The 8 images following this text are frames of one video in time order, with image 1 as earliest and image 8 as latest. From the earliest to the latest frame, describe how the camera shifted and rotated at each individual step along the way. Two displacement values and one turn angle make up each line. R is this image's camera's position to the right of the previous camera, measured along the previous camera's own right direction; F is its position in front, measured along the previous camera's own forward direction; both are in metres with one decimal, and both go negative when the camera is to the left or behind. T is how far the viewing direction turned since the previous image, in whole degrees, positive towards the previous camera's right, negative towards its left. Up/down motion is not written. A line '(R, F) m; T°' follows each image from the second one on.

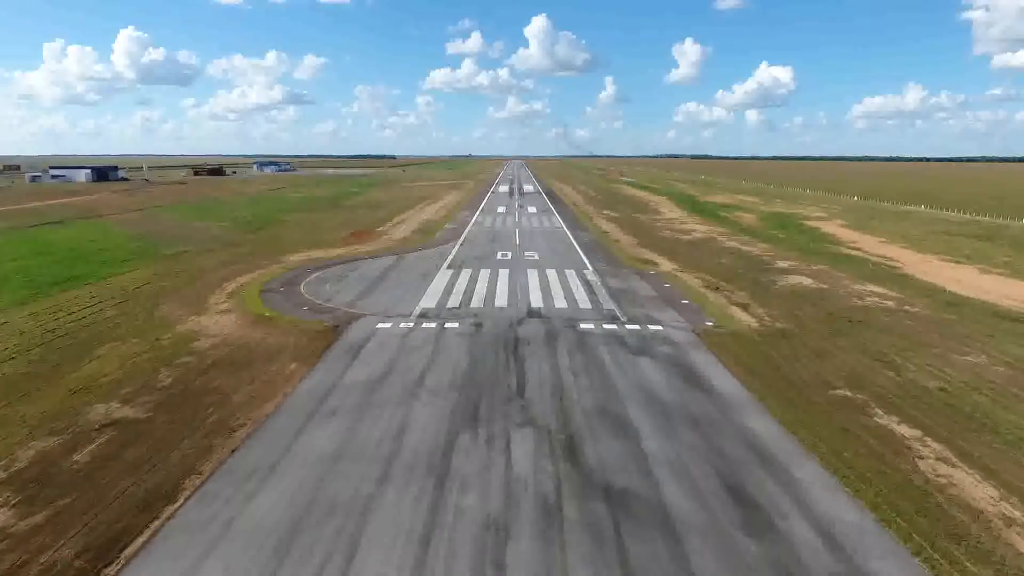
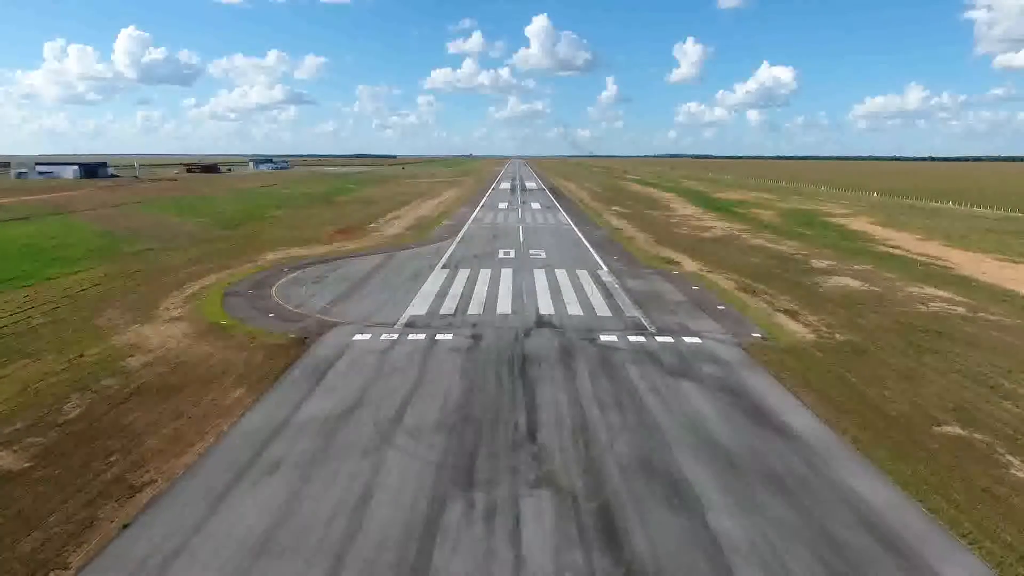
(-0.2, +4.4) m; 0°
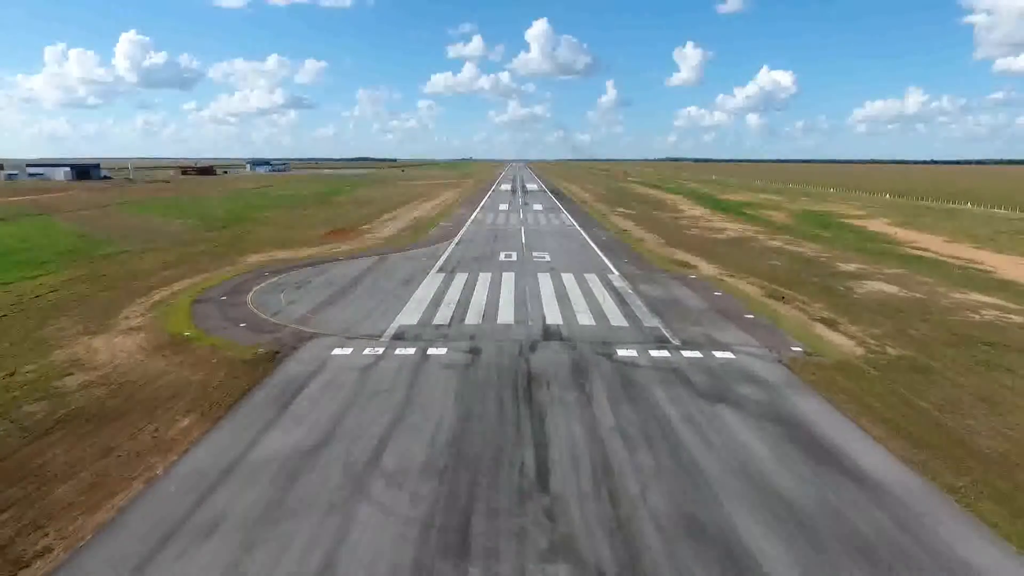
(-0.1, +2.7) m; 0°
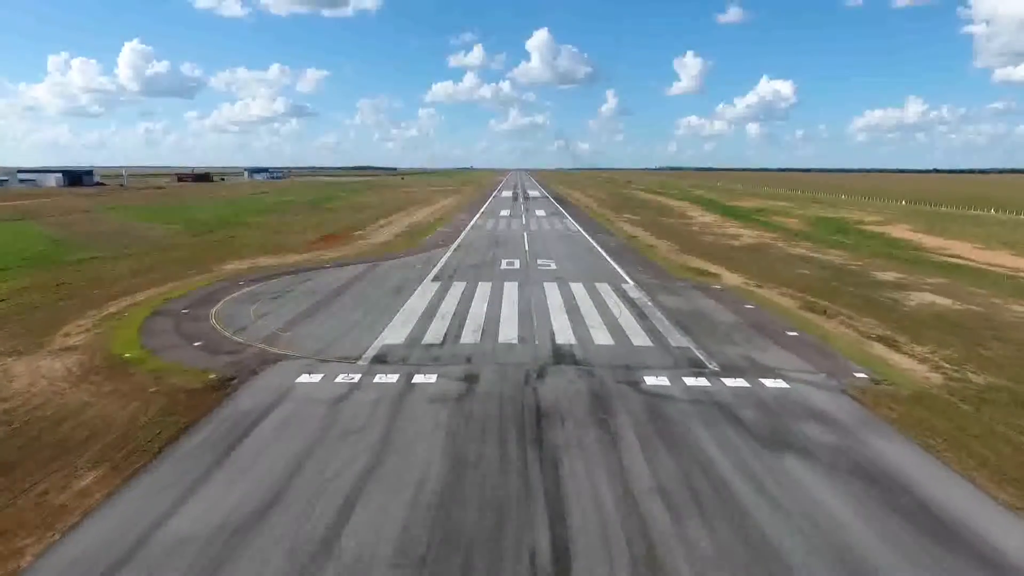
(-0.1, +3.0) m; 0°
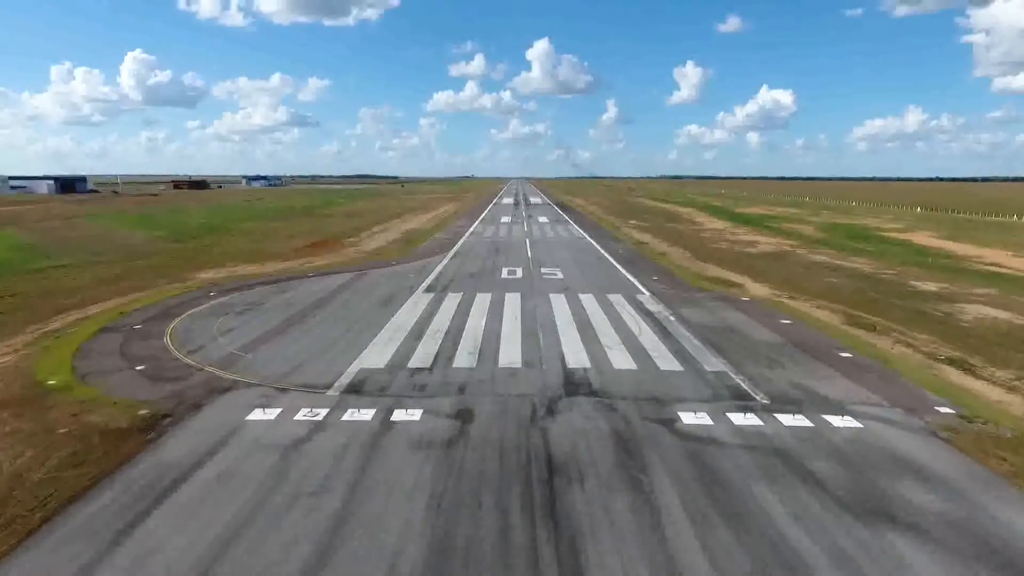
(0.0, +2.8) m; 0°
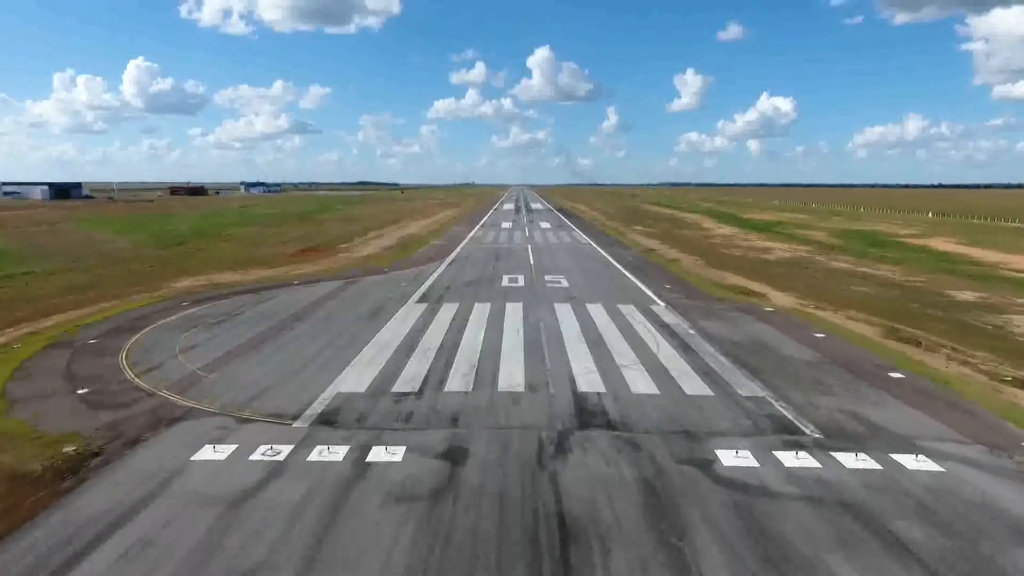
(0.0, +2.0) m; 0°
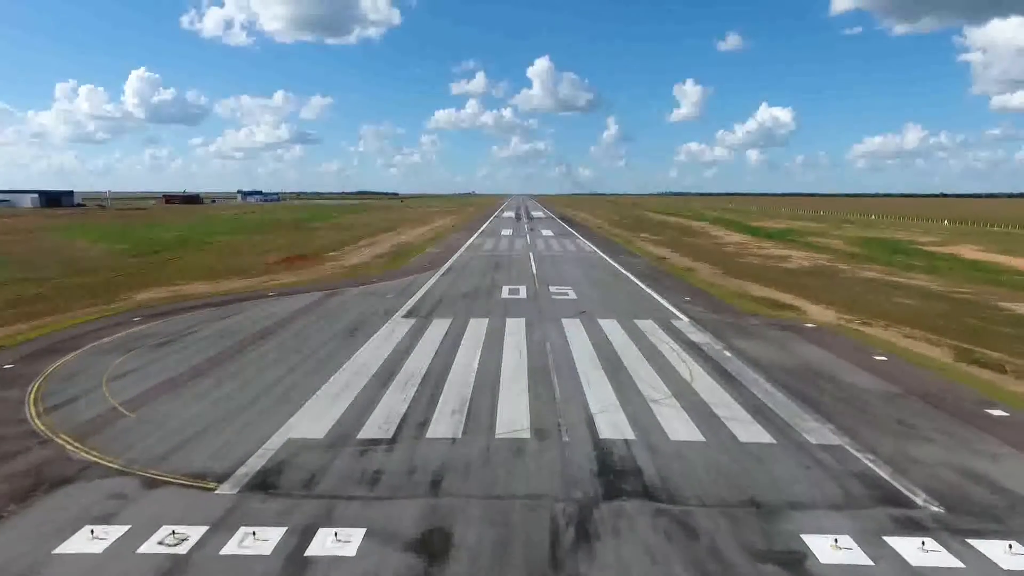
(0.0, +2.8) m; 0°
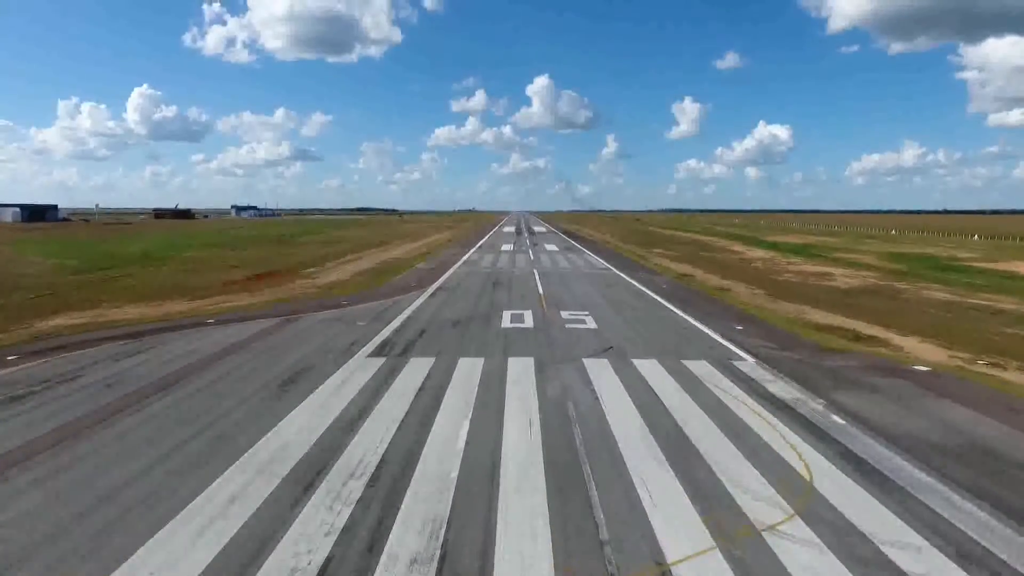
(-0.1, +4.7) m; 0°
